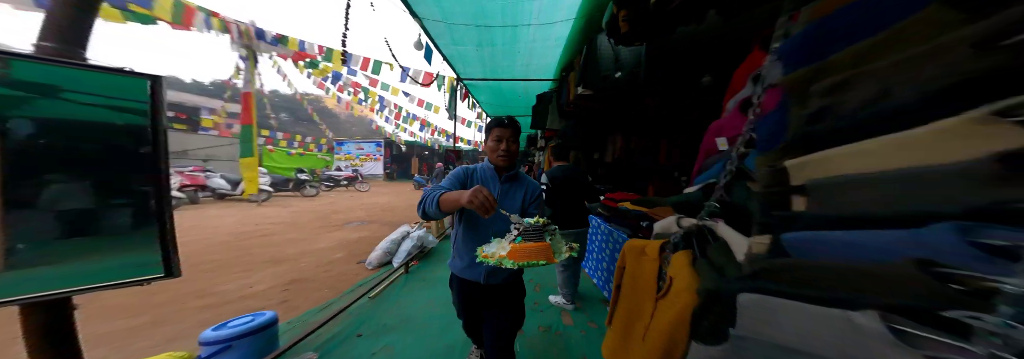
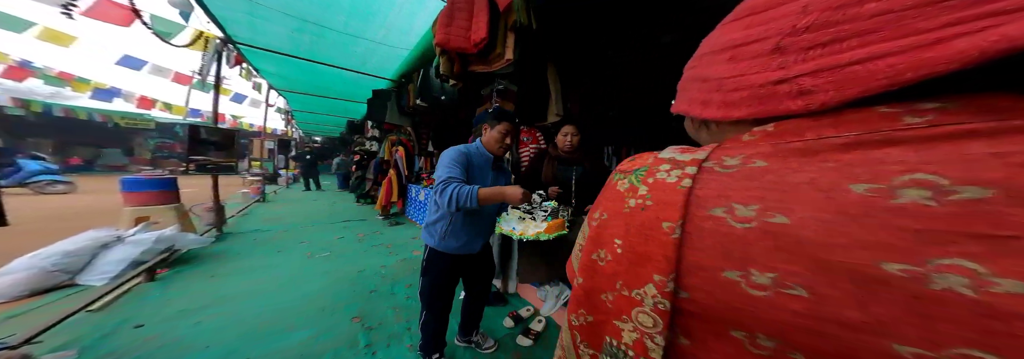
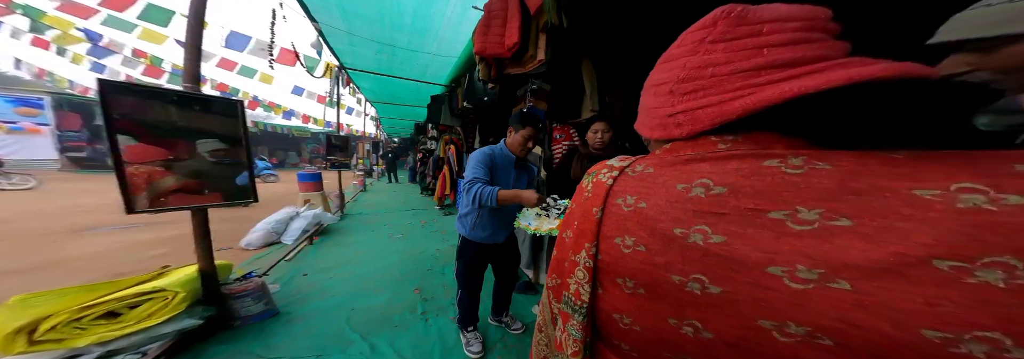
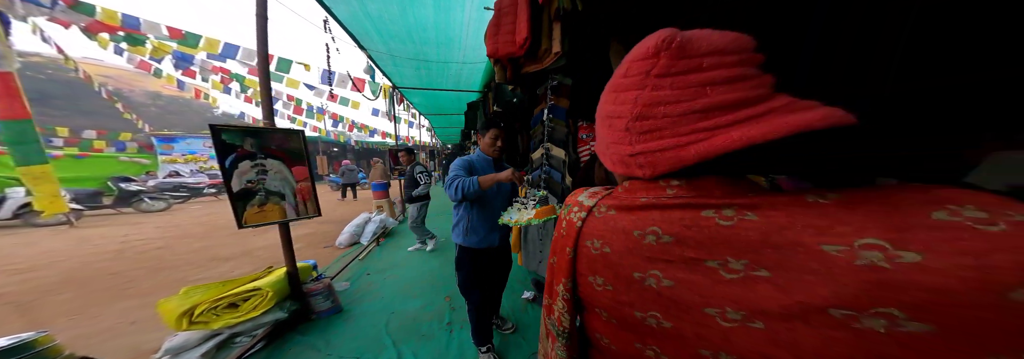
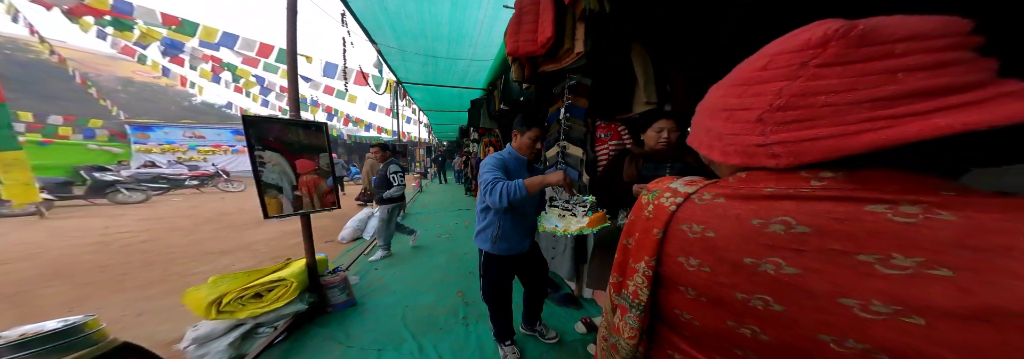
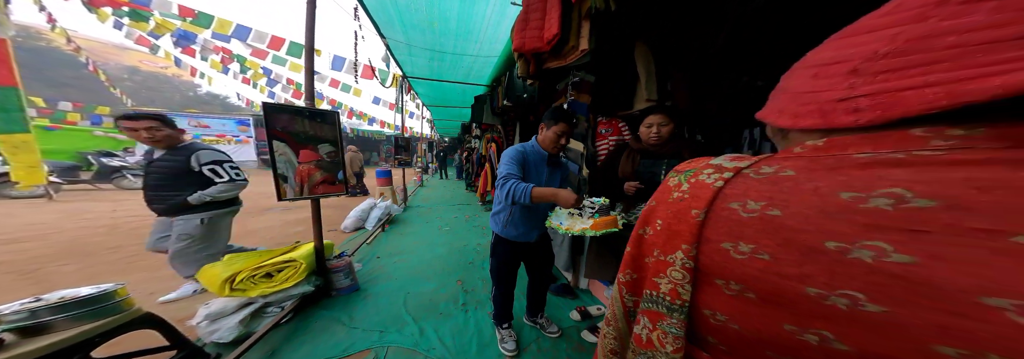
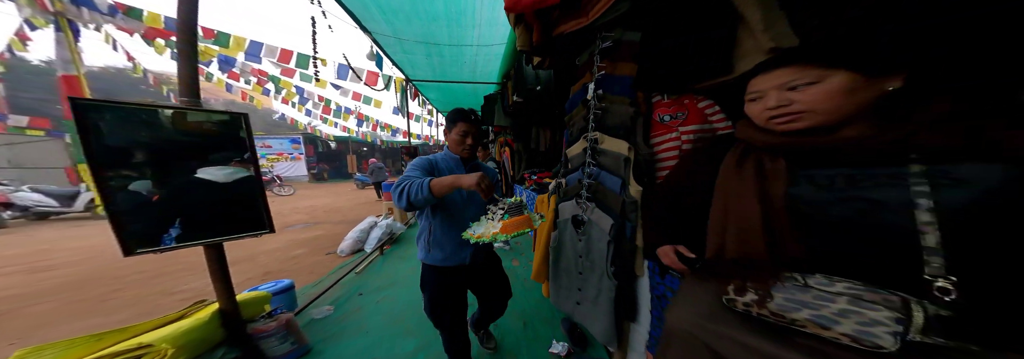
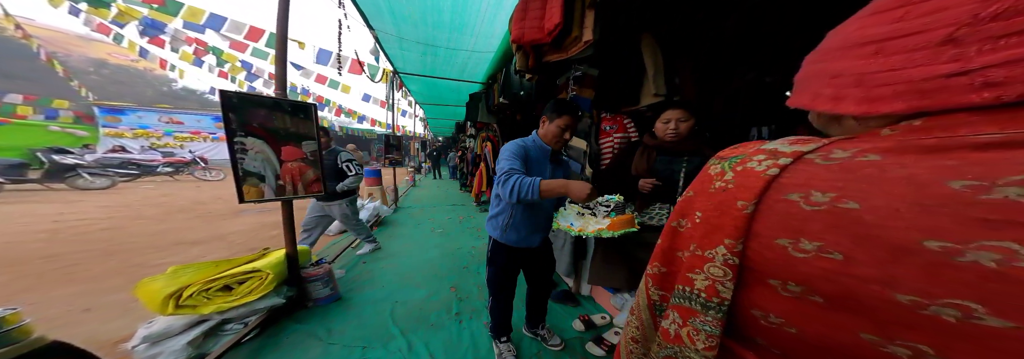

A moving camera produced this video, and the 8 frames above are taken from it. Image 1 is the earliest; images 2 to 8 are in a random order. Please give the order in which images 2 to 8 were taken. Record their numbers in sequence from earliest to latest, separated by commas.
7, 4, 5, 8, 6, 3, 2
